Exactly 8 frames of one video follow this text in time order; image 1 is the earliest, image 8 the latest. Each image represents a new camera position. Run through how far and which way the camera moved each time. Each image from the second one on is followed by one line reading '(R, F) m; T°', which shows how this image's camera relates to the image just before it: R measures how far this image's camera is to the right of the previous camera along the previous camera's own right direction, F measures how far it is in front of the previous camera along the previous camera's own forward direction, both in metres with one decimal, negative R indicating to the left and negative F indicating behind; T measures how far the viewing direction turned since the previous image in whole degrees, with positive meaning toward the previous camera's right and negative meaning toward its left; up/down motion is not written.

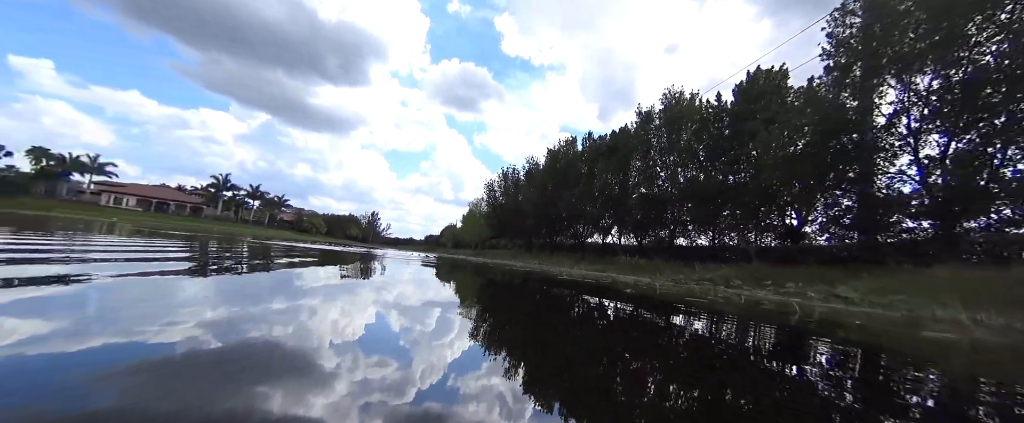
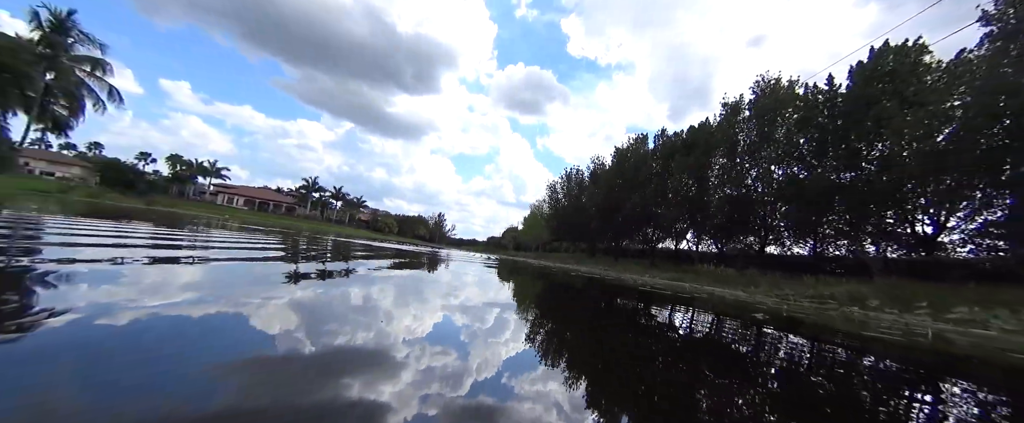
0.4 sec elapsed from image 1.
(-0.1, +0.5) m; -10°
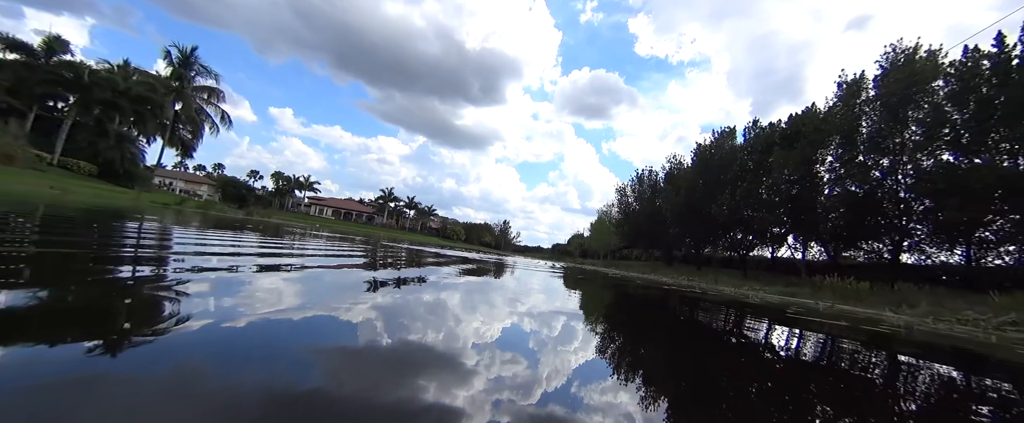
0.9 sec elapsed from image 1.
(-0.1, +0.6) m; -10°
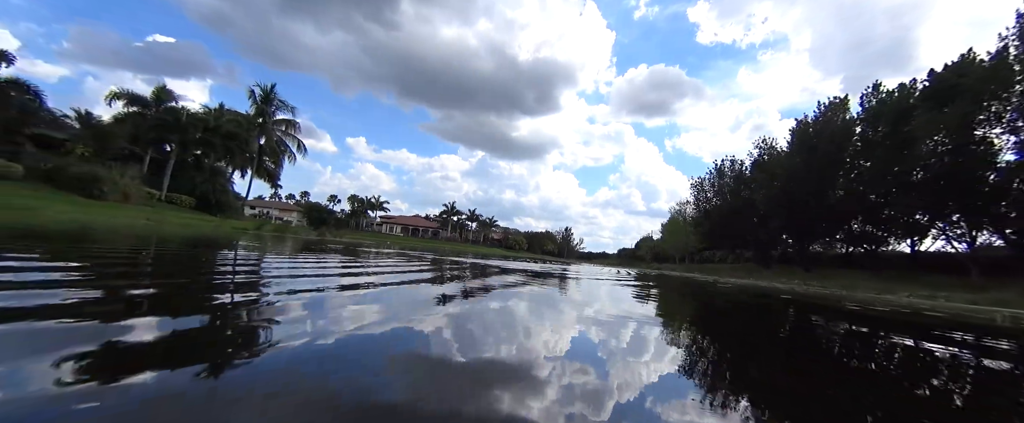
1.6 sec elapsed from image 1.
(-0.1, +0.9) m; -10°
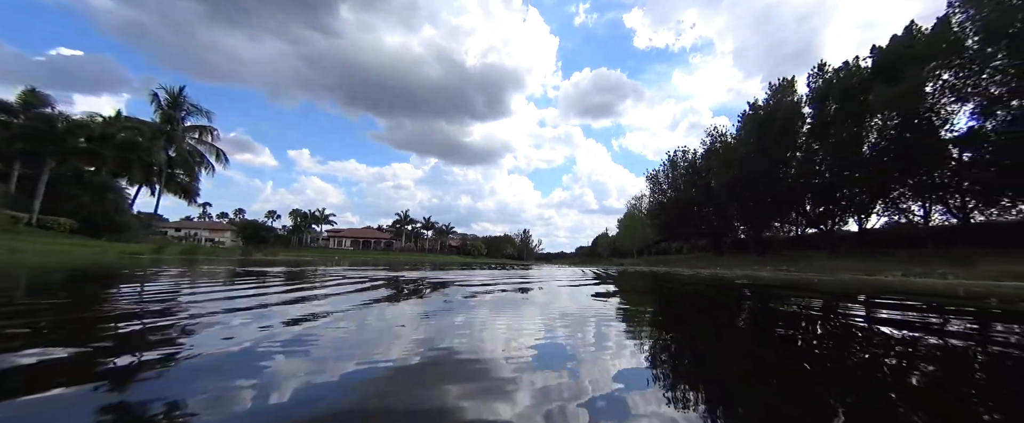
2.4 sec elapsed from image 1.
(+0.1, +0.9) m; +7°
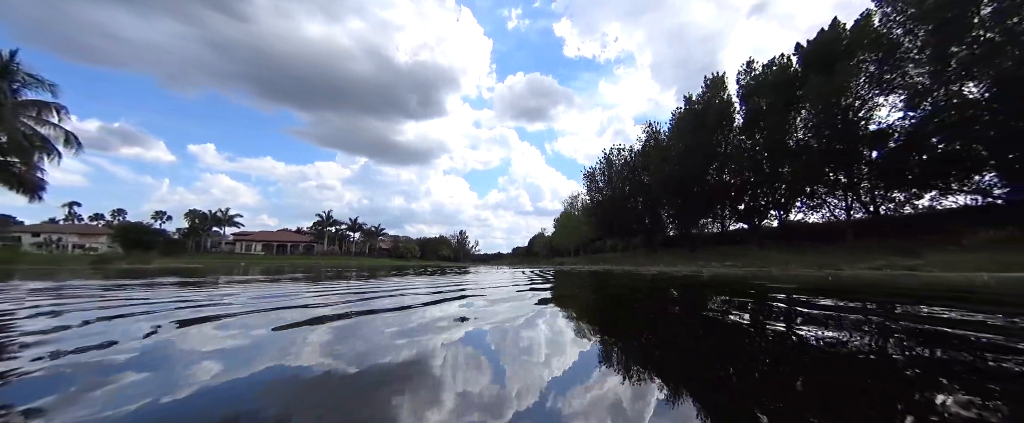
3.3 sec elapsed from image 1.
(0.0, +0.9) m; +10°
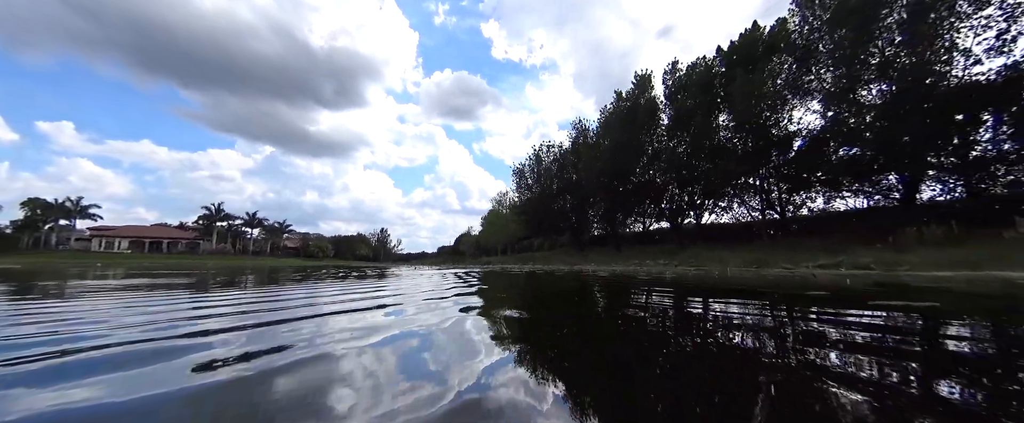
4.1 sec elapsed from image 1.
(0.0, +0.9) m; +12°
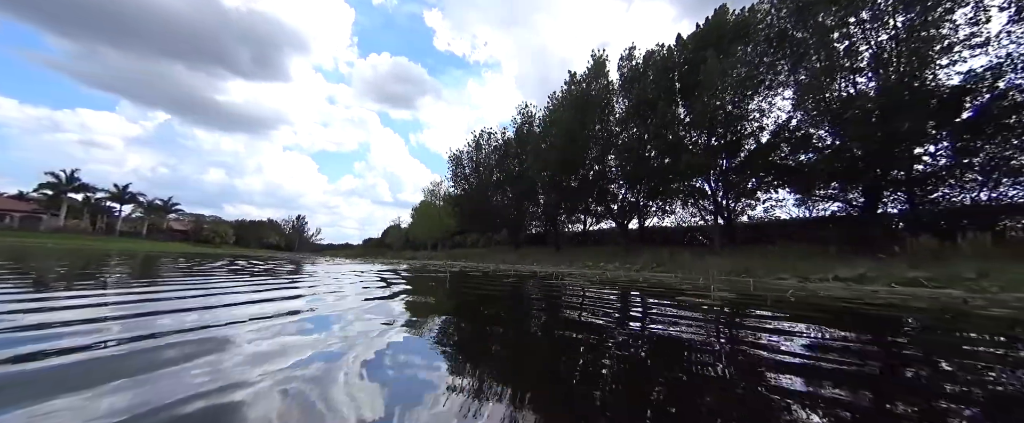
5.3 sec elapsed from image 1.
(+0.1, +1.4) m; +10°
